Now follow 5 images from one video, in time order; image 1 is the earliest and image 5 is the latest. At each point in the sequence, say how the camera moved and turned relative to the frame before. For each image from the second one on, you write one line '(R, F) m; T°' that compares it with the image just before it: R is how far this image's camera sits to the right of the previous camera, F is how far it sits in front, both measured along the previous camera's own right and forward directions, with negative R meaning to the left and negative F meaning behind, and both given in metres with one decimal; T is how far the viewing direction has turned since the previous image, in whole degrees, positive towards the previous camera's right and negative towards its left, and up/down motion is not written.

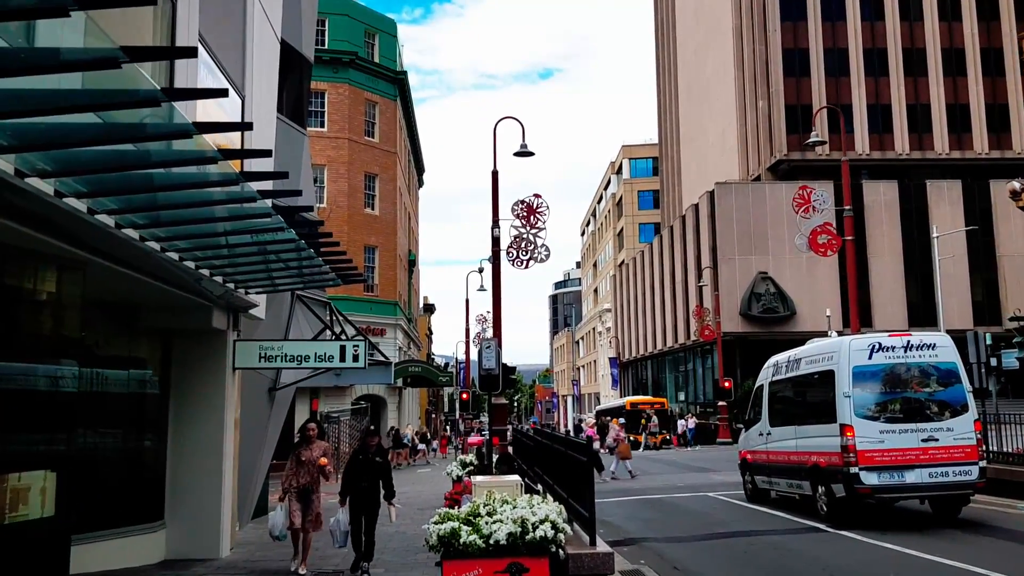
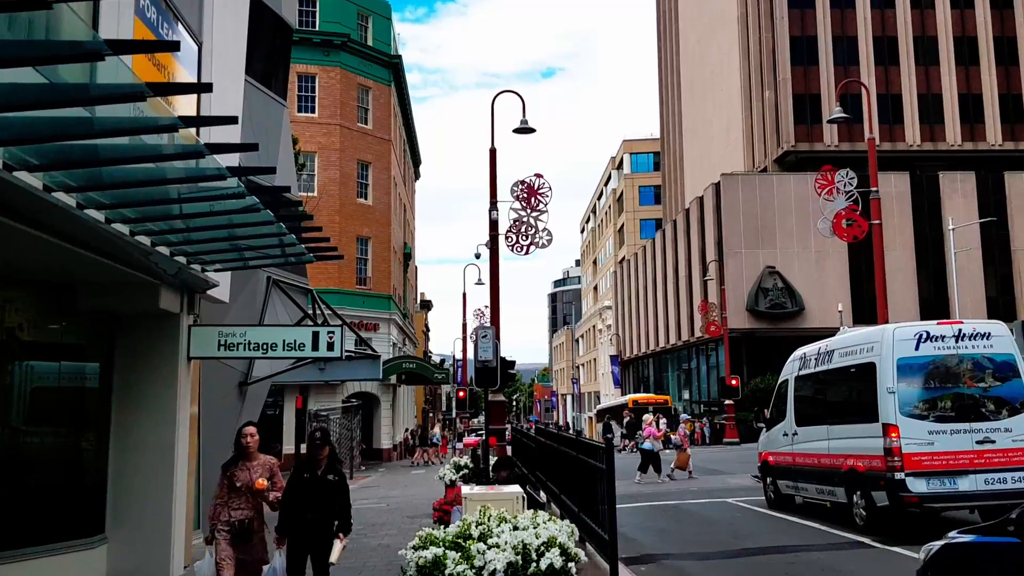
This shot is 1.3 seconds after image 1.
(0.0, +1.6) m; 0°
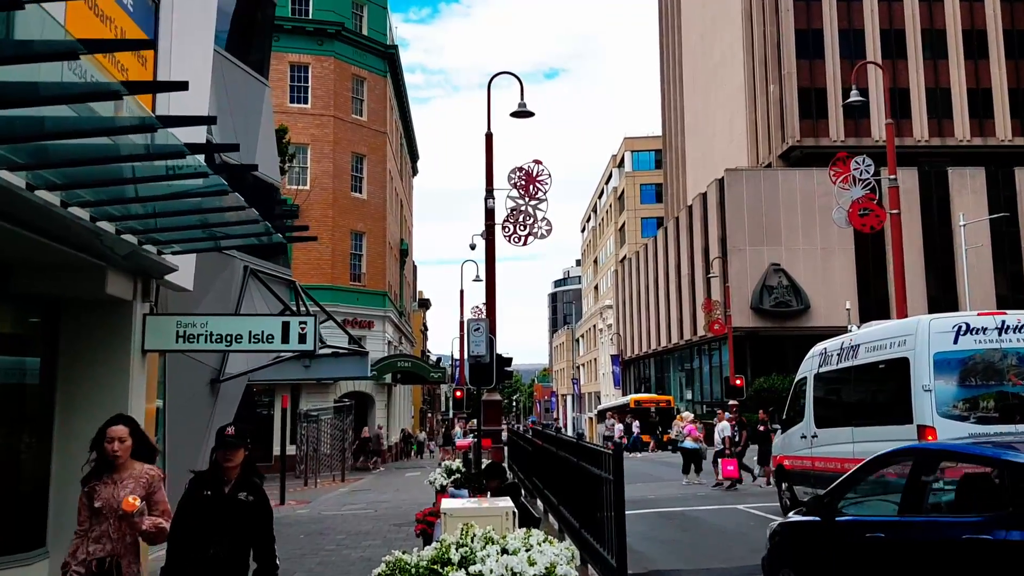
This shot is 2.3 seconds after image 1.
(+0.1, +1.1) m; 0°
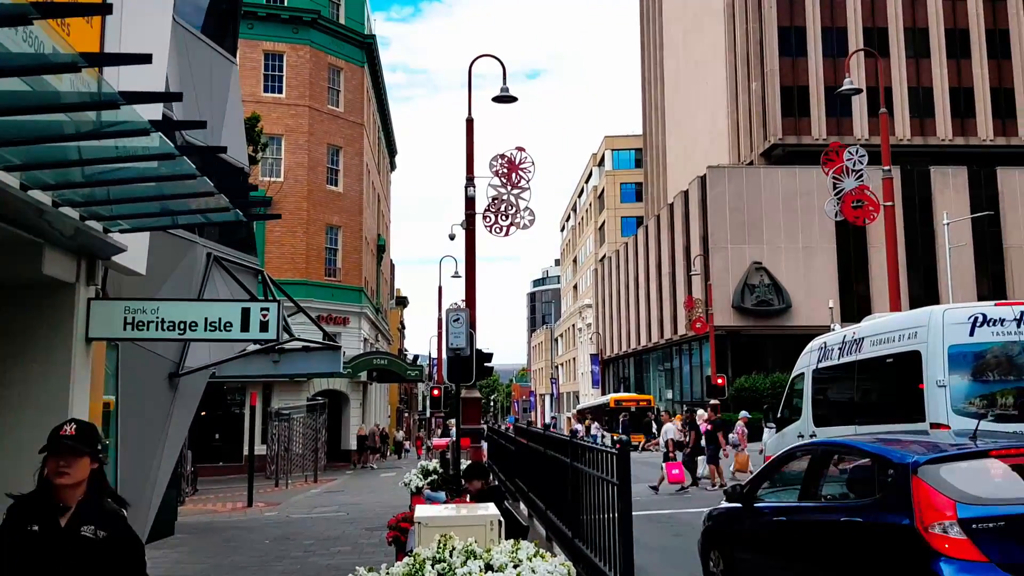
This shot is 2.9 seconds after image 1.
(0.0, +0.8) m; +1°
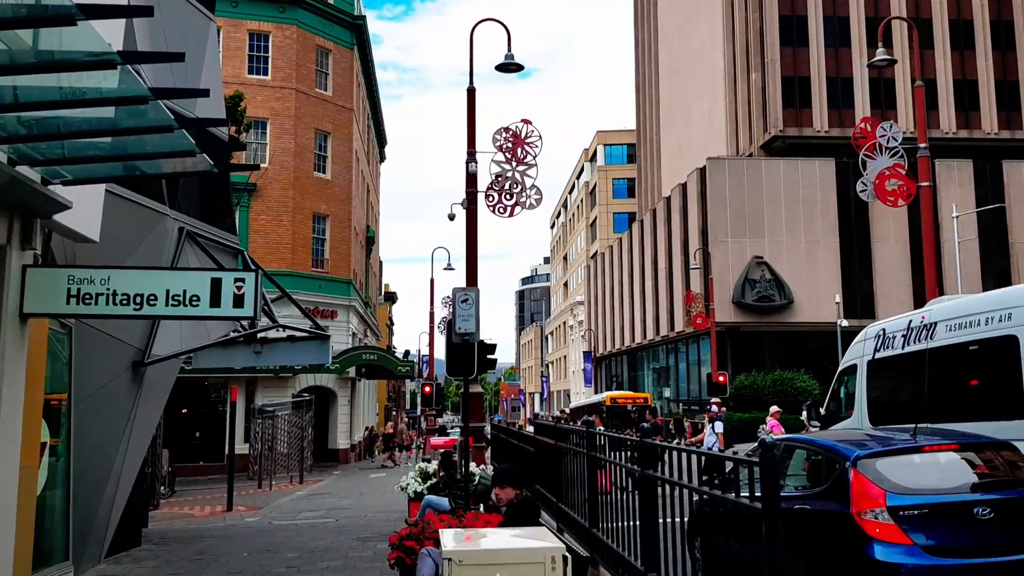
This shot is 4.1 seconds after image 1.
(-0.3, +1.5) m; +1°
